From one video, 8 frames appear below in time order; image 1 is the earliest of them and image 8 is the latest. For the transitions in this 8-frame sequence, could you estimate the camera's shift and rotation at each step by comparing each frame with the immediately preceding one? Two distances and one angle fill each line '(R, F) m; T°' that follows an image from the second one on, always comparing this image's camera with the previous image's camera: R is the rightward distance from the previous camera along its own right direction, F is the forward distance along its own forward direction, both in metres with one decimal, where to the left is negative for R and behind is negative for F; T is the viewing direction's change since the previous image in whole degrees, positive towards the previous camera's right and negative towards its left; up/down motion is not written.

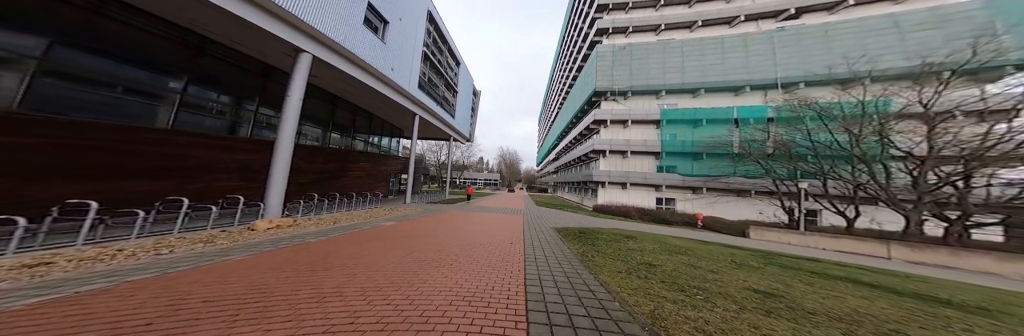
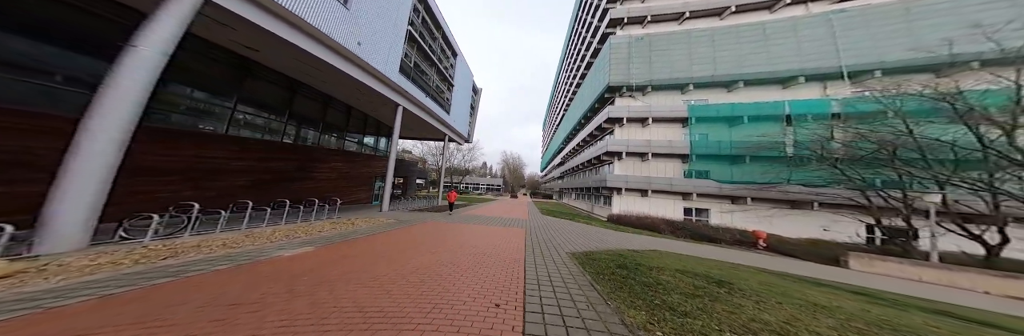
(+0.1, +2.4) m; -1°
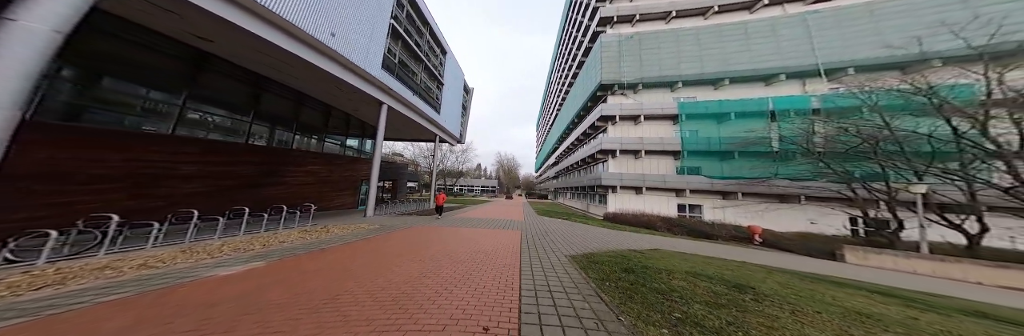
(0.0, +0.4) m; +2°
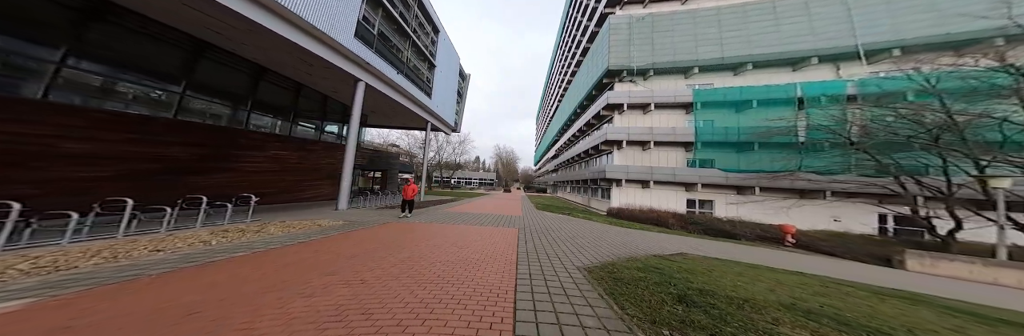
(+0.1, +1.4) m; +1°
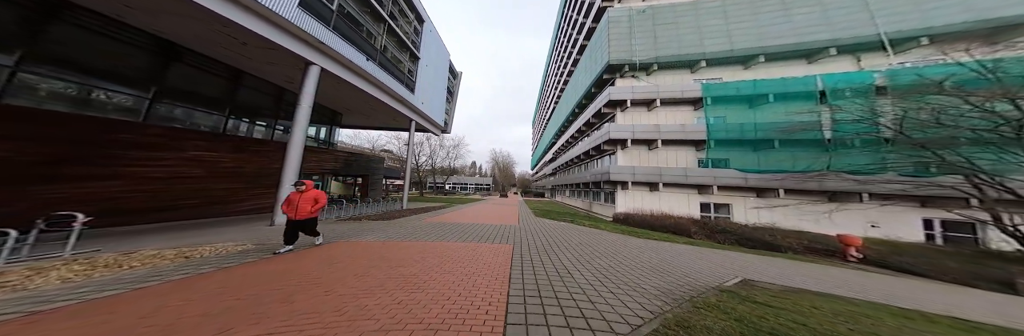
(0.0, +1.9) m; +2°
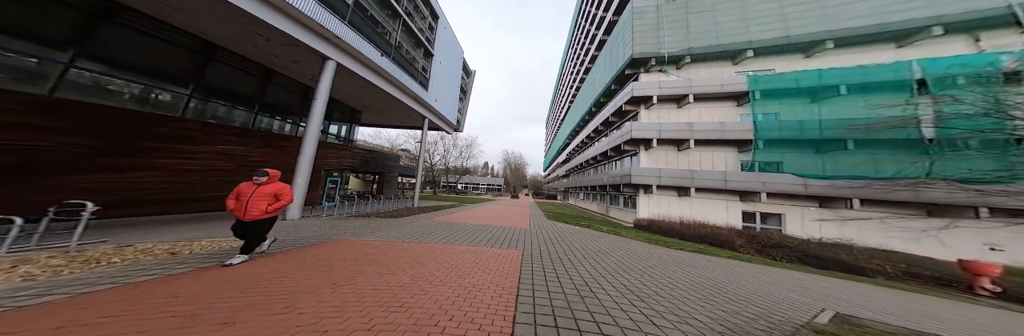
(0.0, +0.7) m; -4°
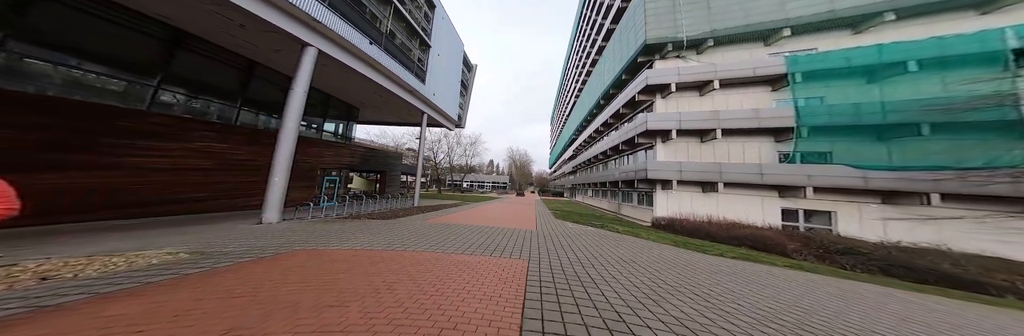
(0.0, +1.1) m; -1°
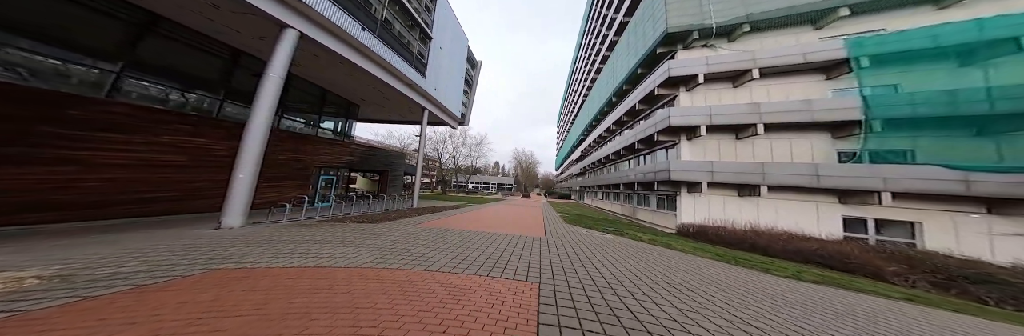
(-0.2, +1.3) m; -2°
